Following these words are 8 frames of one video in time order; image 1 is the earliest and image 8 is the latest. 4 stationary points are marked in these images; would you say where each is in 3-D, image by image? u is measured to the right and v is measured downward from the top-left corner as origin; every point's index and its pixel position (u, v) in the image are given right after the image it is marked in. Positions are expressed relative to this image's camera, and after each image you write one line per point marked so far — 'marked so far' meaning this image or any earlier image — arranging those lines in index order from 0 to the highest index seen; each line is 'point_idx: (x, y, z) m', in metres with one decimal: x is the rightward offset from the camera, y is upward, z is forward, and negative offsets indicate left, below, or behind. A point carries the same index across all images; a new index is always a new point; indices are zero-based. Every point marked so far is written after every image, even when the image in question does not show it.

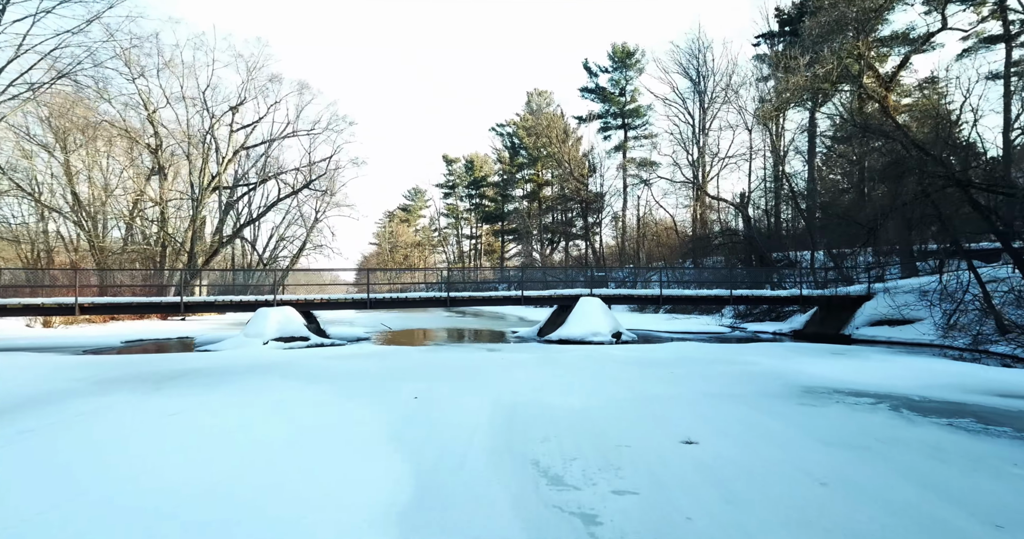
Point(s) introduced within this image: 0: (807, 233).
0: (+9.3, +1.1, +18.4) m
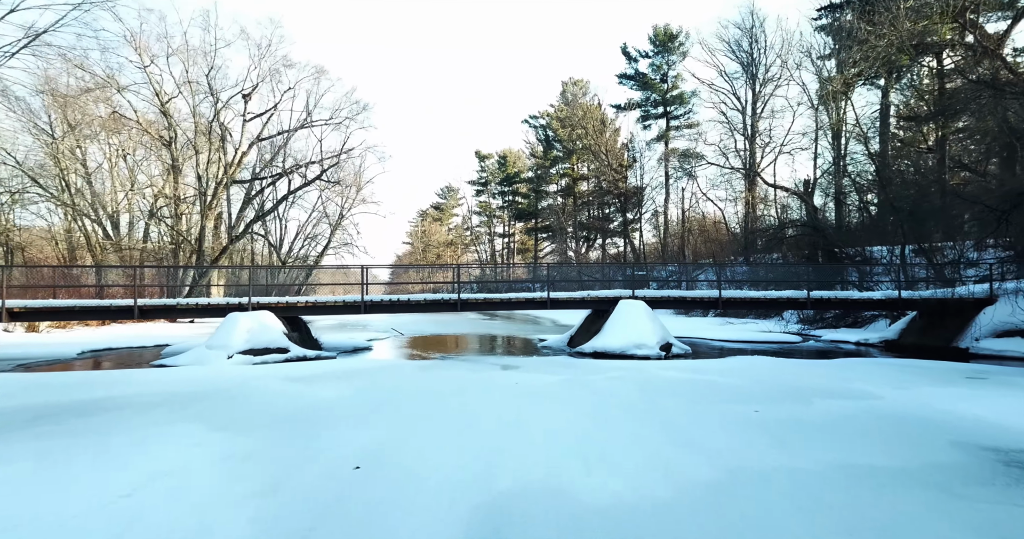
0: (+10.2, +1.2, +16.0) m
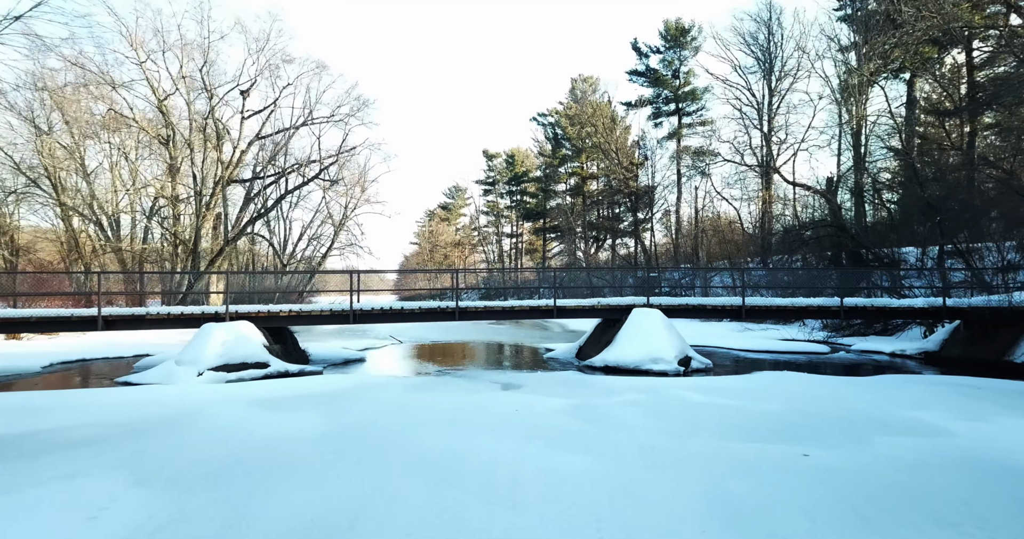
0: (+10.3, +1.1, +15.1) m
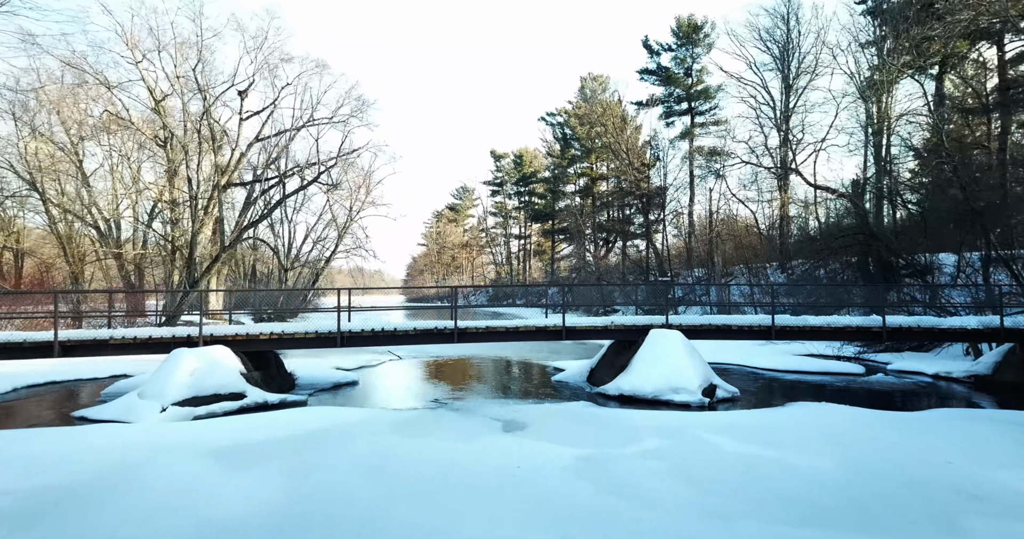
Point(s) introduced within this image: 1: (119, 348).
0: (+10.5, +0.9, +14.3) m
1: (-5.7, -1.1, +8.6) m
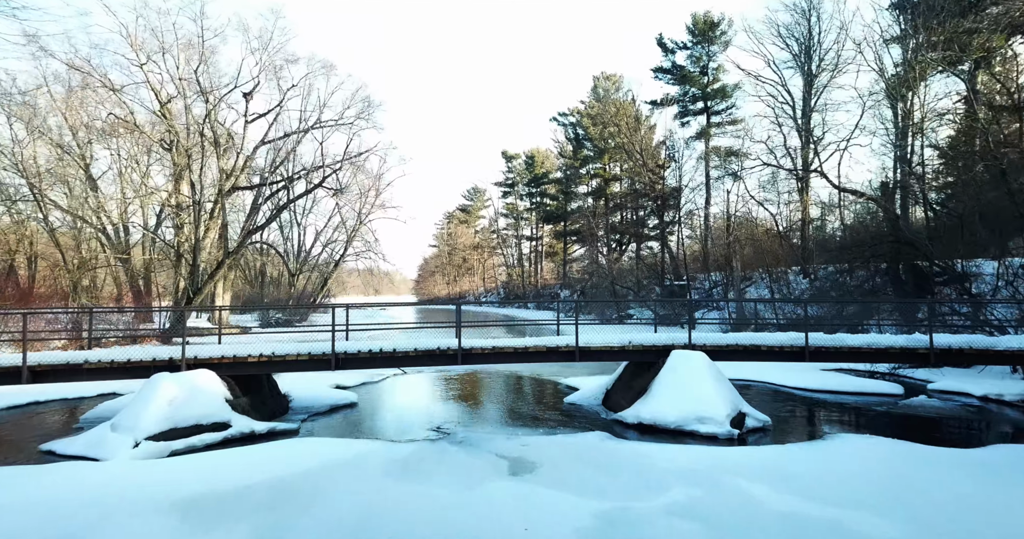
0: (+10.7, +0.7, +13.5) m
1: (-5.5, -1.3, +8.2) m
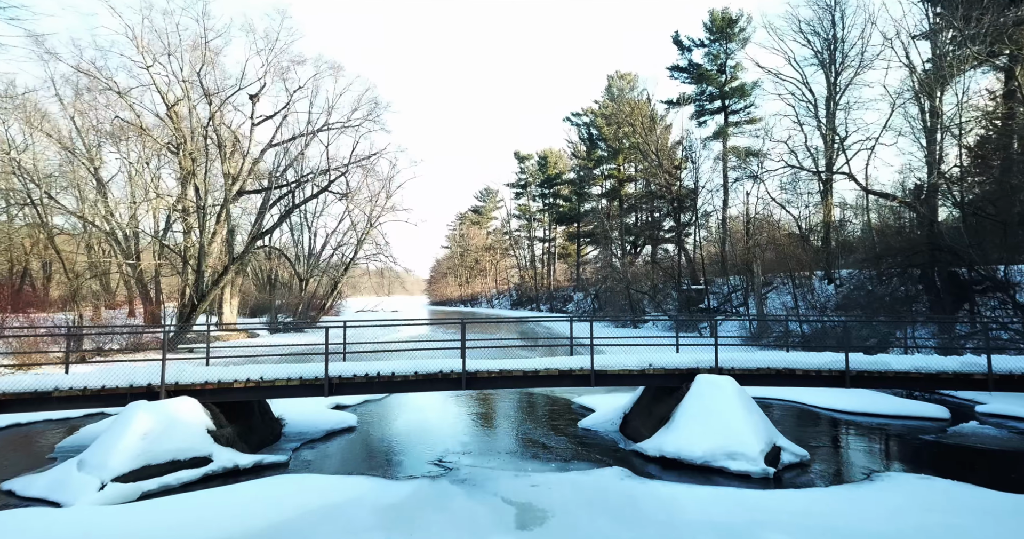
0: (+11.0, +0.6, +12.7) m
1: (-5.4, -1.4, +7.8) m
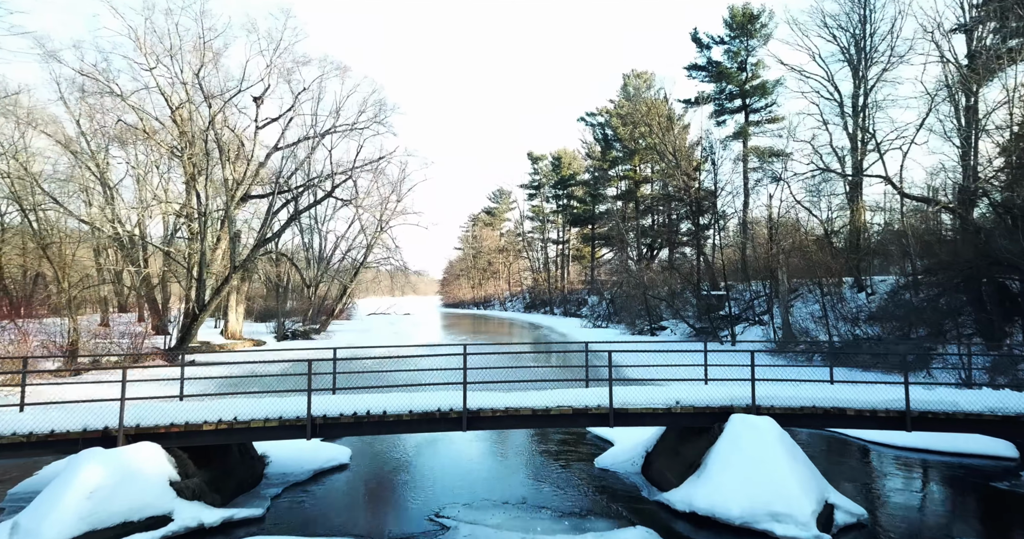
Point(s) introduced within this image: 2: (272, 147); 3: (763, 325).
0: (+11.2, +0.4, +11.8) m
1: (-5.3, -1.6, +7.2) m
2: (-7.5, +3.8, +18.4) m
3: (+7.9, -1.8, +18.8) m
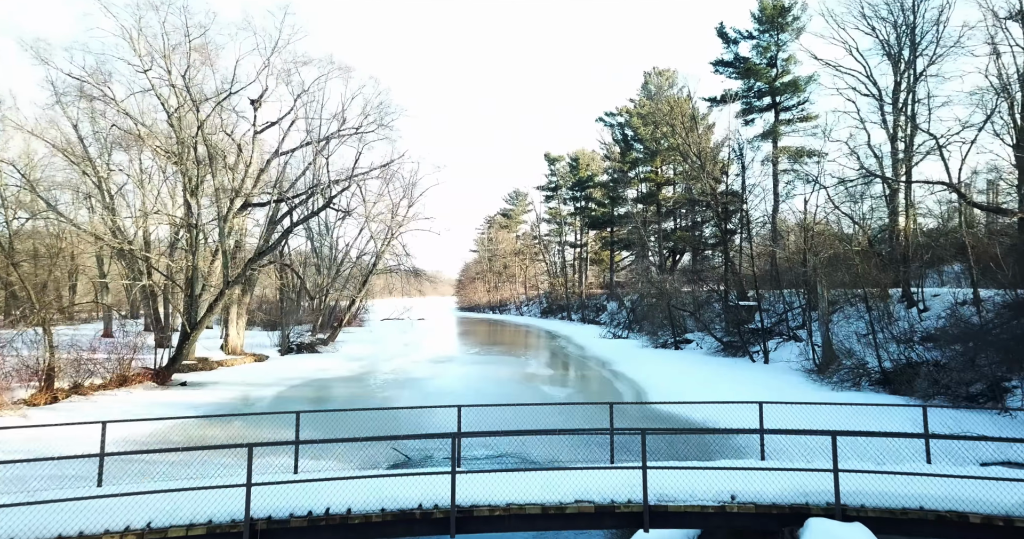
0: (+11.4, 0.0, +10.2) m
1: (-5.2, -2.0, +6.1) m
2: (-7.0, +3.5, +17.4) m
3: (+8.3, -2.1, +17.3) m
